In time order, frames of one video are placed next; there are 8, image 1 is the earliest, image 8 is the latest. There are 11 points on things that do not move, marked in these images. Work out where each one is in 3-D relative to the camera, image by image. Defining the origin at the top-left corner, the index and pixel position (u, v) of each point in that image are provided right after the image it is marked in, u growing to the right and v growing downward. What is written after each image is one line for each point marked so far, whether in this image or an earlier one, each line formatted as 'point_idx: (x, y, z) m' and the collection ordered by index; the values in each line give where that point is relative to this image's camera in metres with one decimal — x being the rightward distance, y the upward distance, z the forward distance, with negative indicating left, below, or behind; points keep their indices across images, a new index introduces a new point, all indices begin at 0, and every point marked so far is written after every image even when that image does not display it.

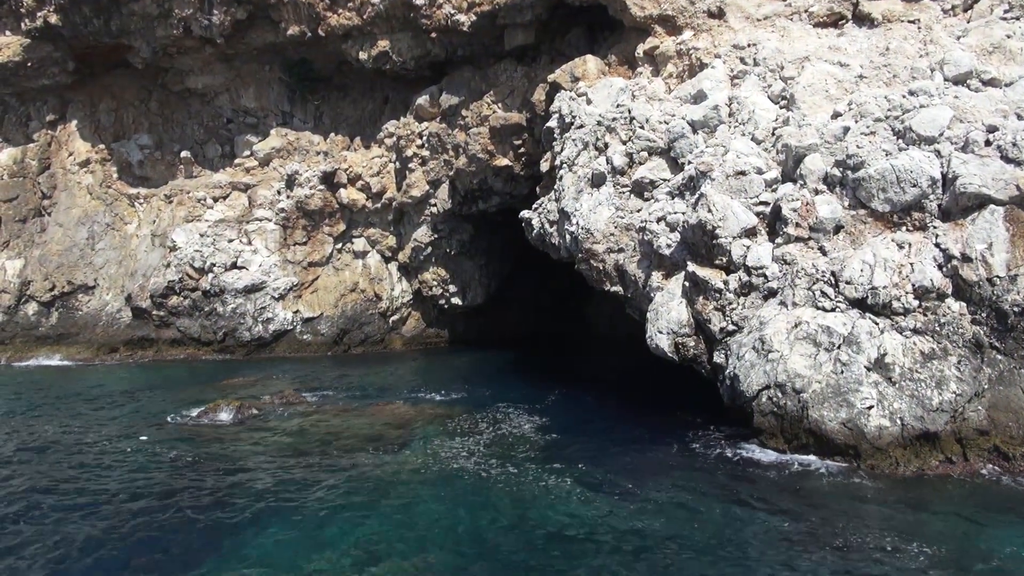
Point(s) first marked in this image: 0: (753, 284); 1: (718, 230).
0: (+3.5, +0.1, +11.8) m
1: (+3.1, +0.9, +12.2) m
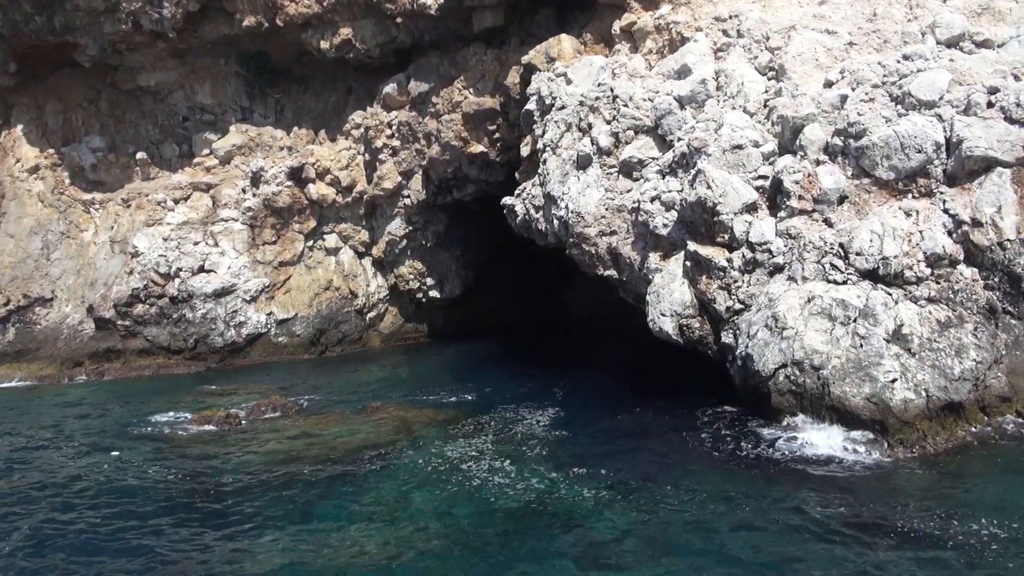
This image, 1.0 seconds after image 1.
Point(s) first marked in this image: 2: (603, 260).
0: (+3.5, +0.4, +11.5) m
1: (+3.1, +1.2, +11.8) m
2: (+1.6, +0.5, +14.3) m
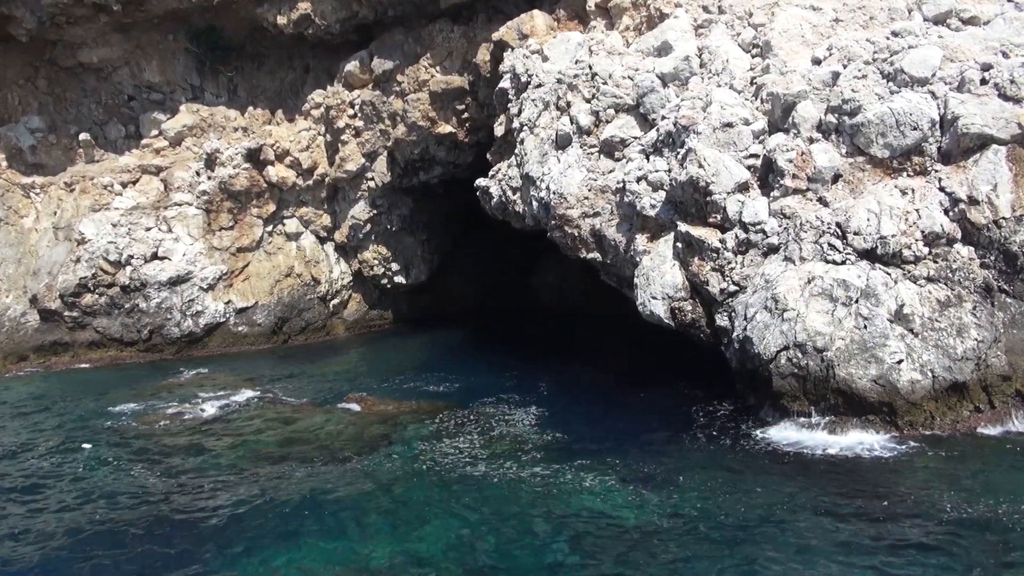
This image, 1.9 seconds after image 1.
0: (+3.3, +0.7, +11.2) m
1: (+2.9, +1.5, +11.5) m
2: (+1.3, +0.8, +13.9) m
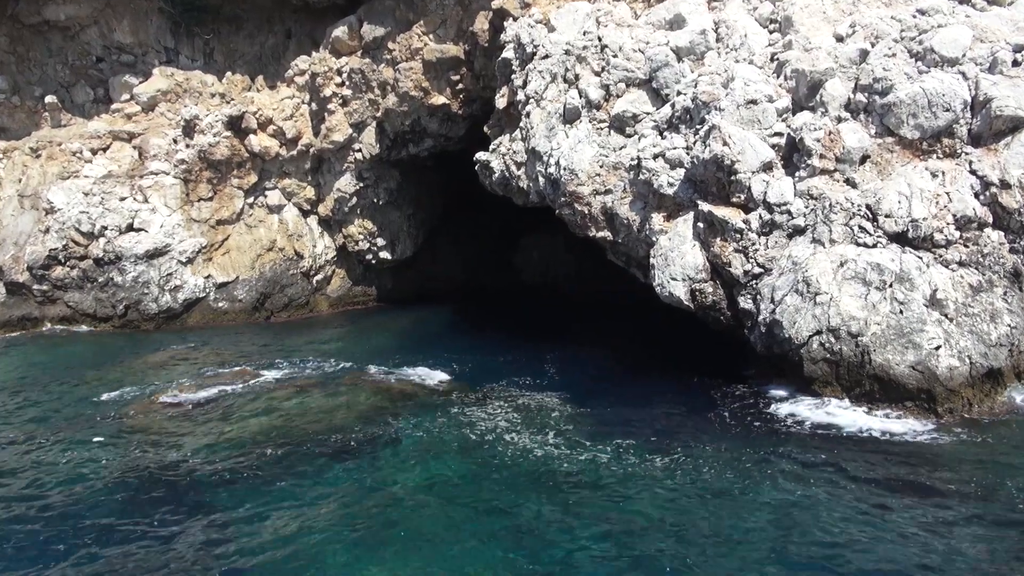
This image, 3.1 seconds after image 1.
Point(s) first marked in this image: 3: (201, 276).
0: (+3.6, +0.9, +11.0) m
1: (+3.1, +1.7, +11.2) m
2: (+1.4, +1.1, +13.5) m
3: (-7.5, +0.3, +19.4) m
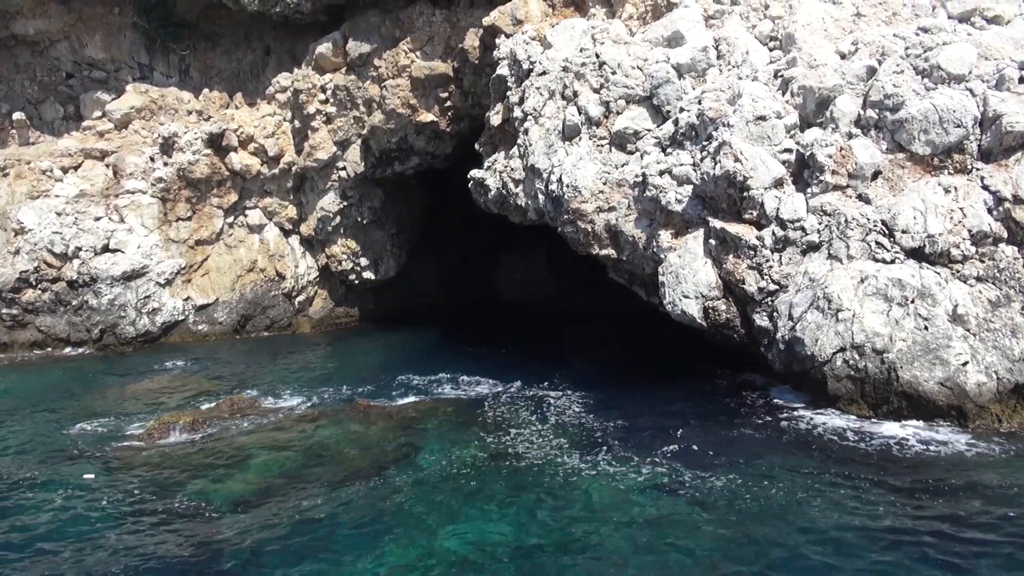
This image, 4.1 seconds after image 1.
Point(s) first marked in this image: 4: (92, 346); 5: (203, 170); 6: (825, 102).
0: (+3.8, +0.7, +10.9) m
1: (+3.3, +1.5, +11.1) m
2: (+1.5, +0.8, +13.3) m
3: (-7.7, -0.2, +18.7) m
4: (-9.4, -1.3, +17.9) m
5: (-7.3, +2.8, +18.9) m
6: (+4.5, +2.7, +11.4) m
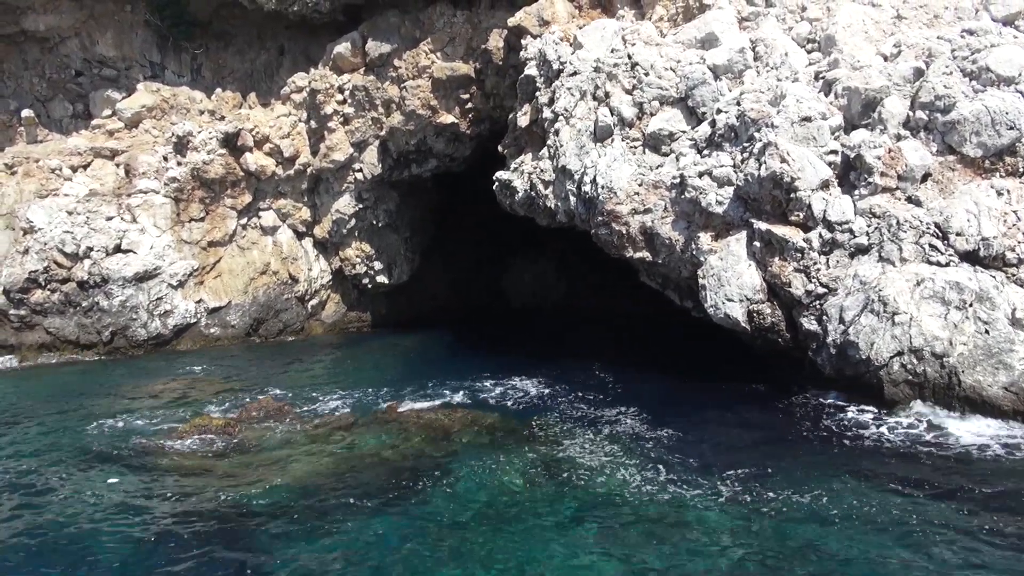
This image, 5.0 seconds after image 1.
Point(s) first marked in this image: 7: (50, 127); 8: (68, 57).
0: (+4.3, +0.6, +10.7) m
1: (+3.8, +1.4, +10.9) m
2: (+2.0, +0.8, +13.0) m
3: (-7.3, -0.3, +18.3) m
4: (-8.9, -1.3, +17.5) m
5: (-6.8, +2.7, +18.6) m
6: (+5.0, +2.6, +11.3) m
7: (-11.2, +3.9, +19.6) m
8: (-10.8, +5.6, +19.6) m
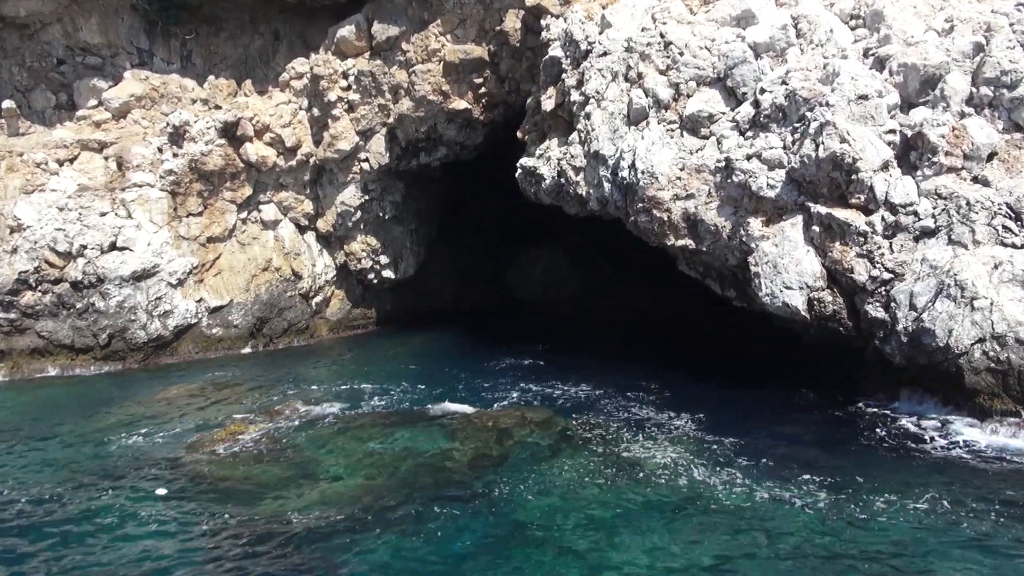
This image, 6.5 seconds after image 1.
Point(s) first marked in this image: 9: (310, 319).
0: (+5.0, +0.8, +10.1) m
1: (+4.5, +1.6, +10.3) m
2: (+2.5, +0.9, +12.4) m
3: (-6.9, -0.2, +17.3) m
4: (-8.5, -1.3, +16.5) m
5: (-6.5, +2.8, +17.6) m
6: (+5.6, +2.8, +10.7) m
7: (-11.0, +3.9, +18.5) m
8: (-10.5, +5.6, +18.4) m
9: (-4.8, -0.7, +19.1) m
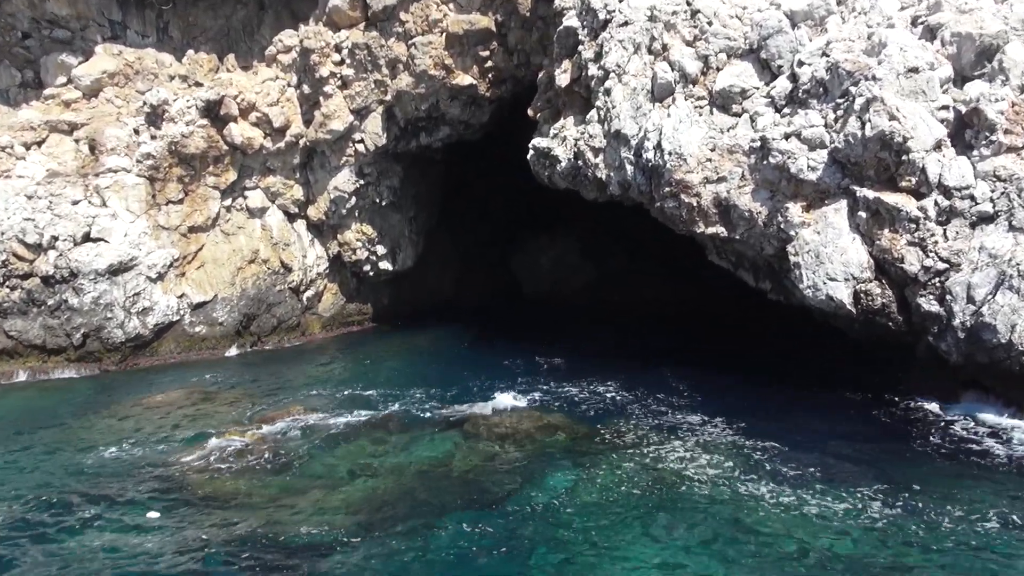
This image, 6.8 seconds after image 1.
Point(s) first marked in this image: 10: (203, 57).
0: (+5.3, +0.9, +9.1) m
1: (+4.8, +1.7, +9.3) m
2: (+2.8, +1.0, +11.3) m
3: (-6.7, -0.1, +16.1) m
4: (-8.3, -1.2, +15.2) m
5: (-6.4, +2.9, +16.3) m
6: (+5.9, +2.9, +9.7) m
7: (-10.9, +4.0, +17.0) m
8: (-10.5, +5.8, +16.9) m
9: (-4.7, -0.5, +17.9) m
10: (-6.9, +5.1, +17.9) m
